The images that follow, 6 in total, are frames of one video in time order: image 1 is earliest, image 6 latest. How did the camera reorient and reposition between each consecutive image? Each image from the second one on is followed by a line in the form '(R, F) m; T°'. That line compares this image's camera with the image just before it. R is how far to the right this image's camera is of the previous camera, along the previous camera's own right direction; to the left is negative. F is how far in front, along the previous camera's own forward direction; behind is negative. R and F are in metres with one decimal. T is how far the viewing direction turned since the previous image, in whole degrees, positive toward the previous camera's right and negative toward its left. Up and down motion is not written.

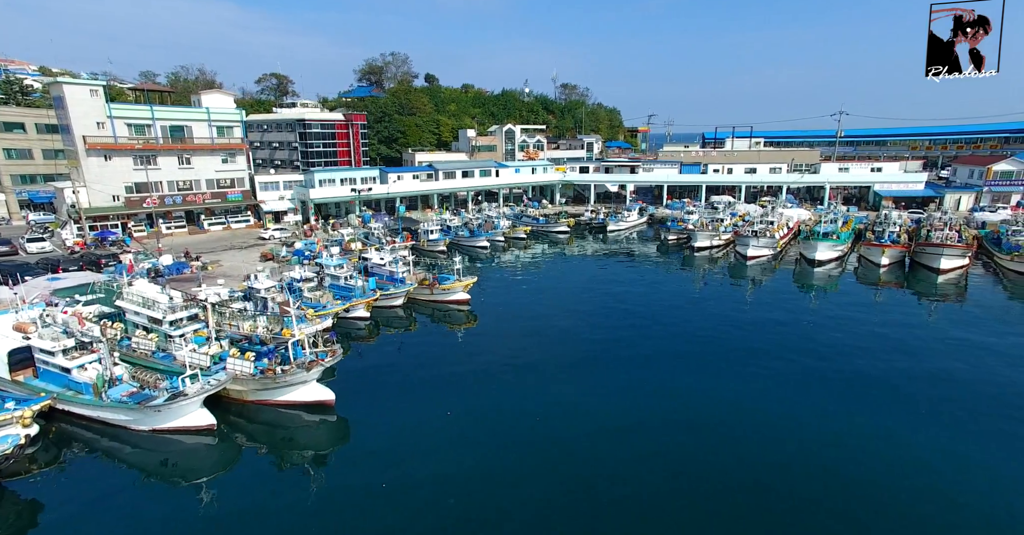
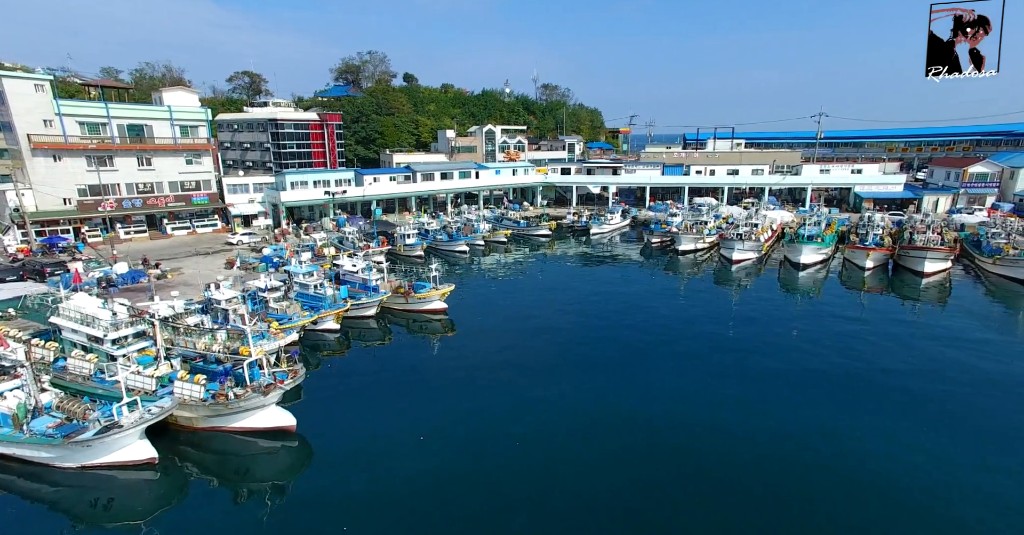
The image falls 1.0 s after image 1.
(+0.1, +0.8) m; +2°
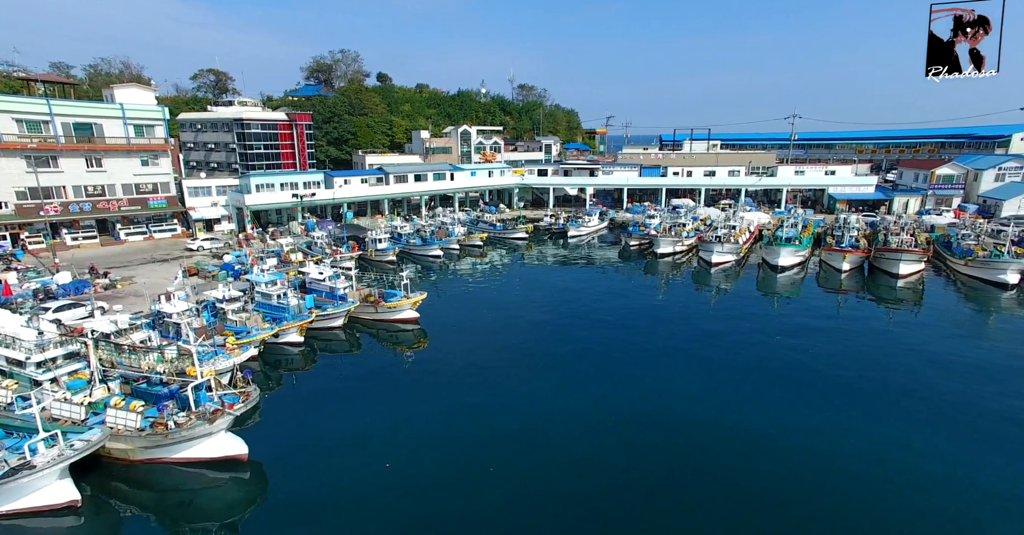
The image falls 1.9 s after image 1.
(+0.1, +0.7) m; +2°
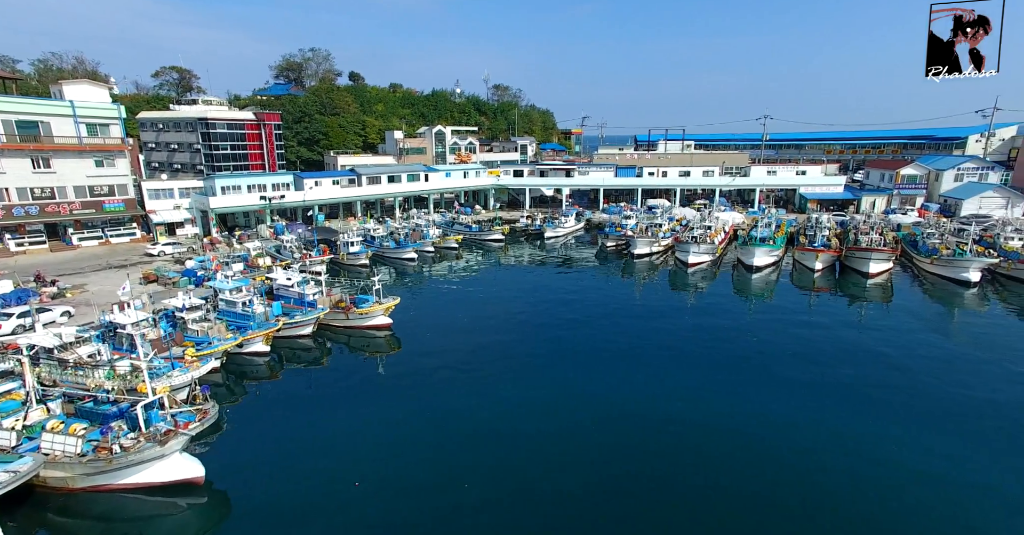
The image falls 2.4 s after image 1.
(0.0, +0.4) m; +2°
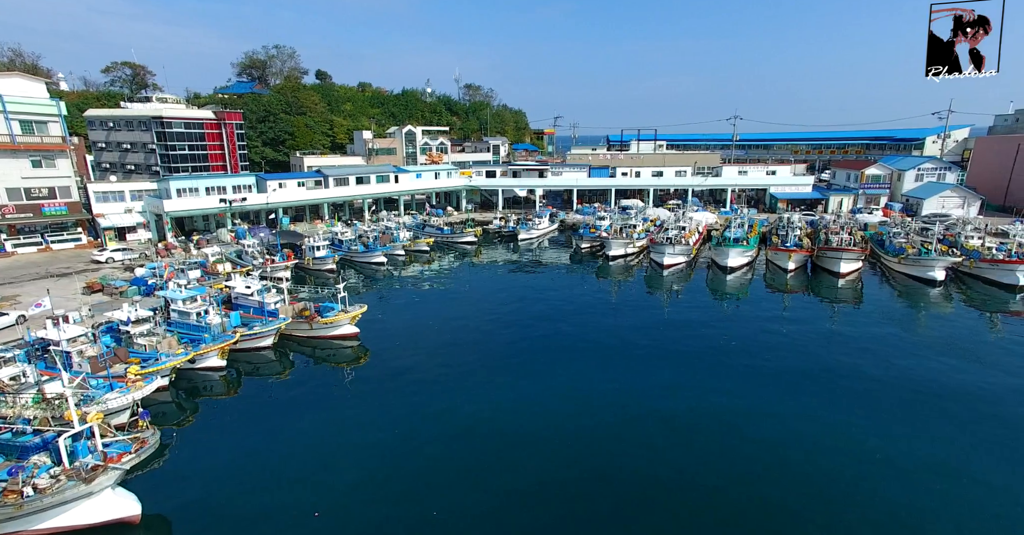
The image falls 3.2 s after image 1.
(0.0, +0.6) m; +3°
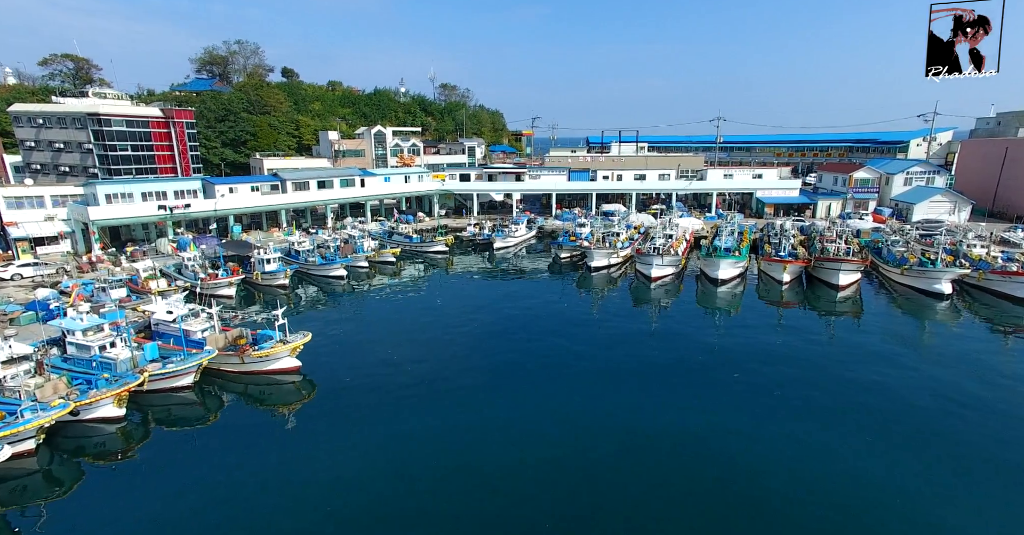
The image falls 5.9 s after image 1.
(+0.3, +2.0) m; +2°
